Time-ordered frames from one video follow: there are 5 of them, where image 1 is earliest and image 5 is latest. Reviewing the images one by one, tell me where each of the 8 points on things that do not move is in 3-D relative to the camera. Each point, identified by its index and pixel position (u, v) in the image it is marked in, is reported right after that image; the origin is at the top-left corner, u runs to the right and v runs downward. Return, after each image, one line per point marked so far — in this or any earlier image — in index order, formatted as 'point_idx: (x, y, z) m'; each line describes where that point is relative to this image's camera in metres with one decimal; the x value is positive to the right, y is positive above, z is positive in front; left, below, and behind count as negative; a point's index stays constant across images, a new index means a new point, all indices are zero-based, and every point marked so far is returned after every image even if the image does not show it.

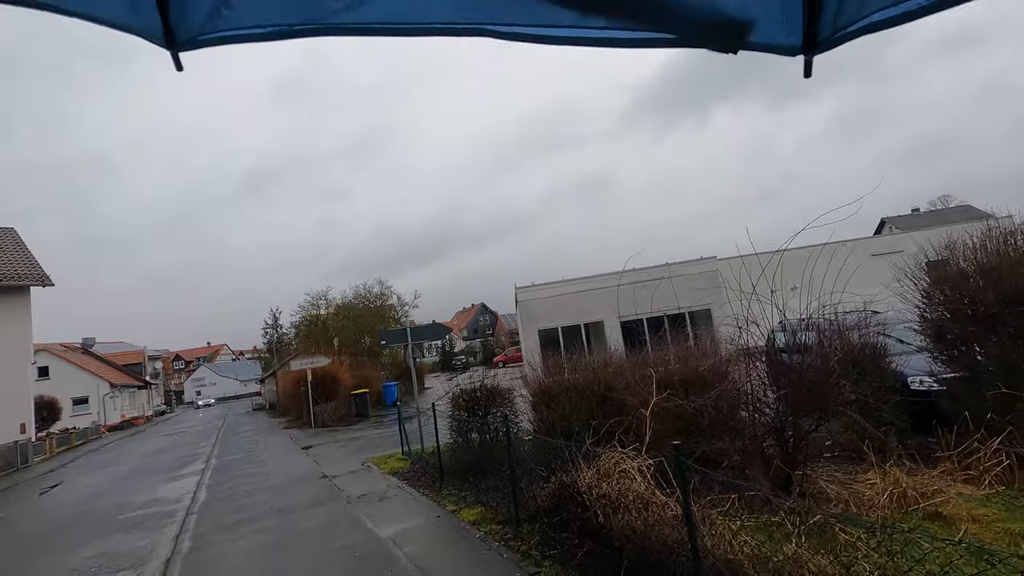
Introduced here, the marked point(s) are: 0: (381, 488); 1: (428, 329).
0: (-1.9, -2.9, +7.7) m
1: (-1.6, -0.8, +10.7) m
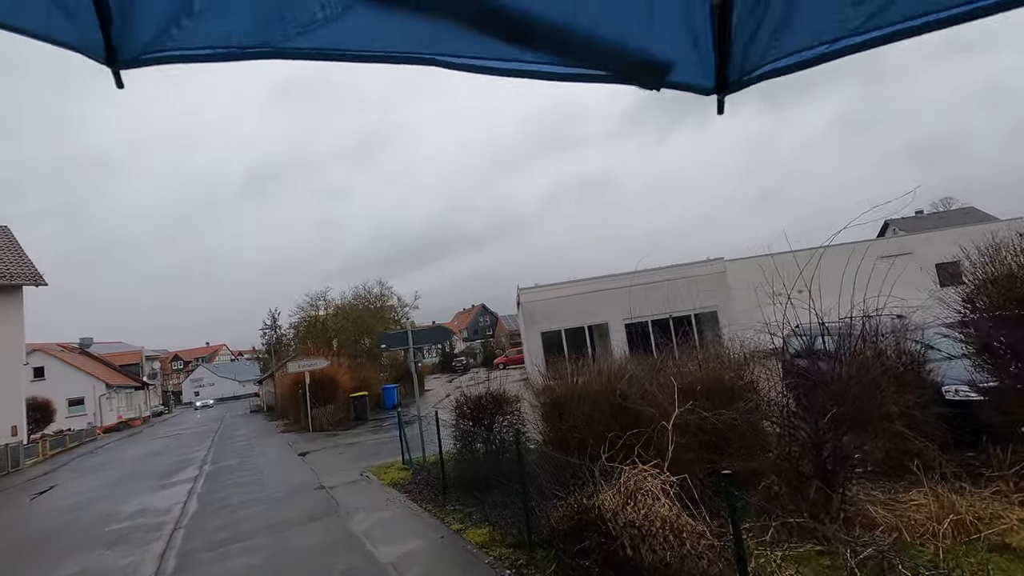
0: (-1.8, -2.9, +7.3) m
1: (-1.5, -0.8, +10.3) m
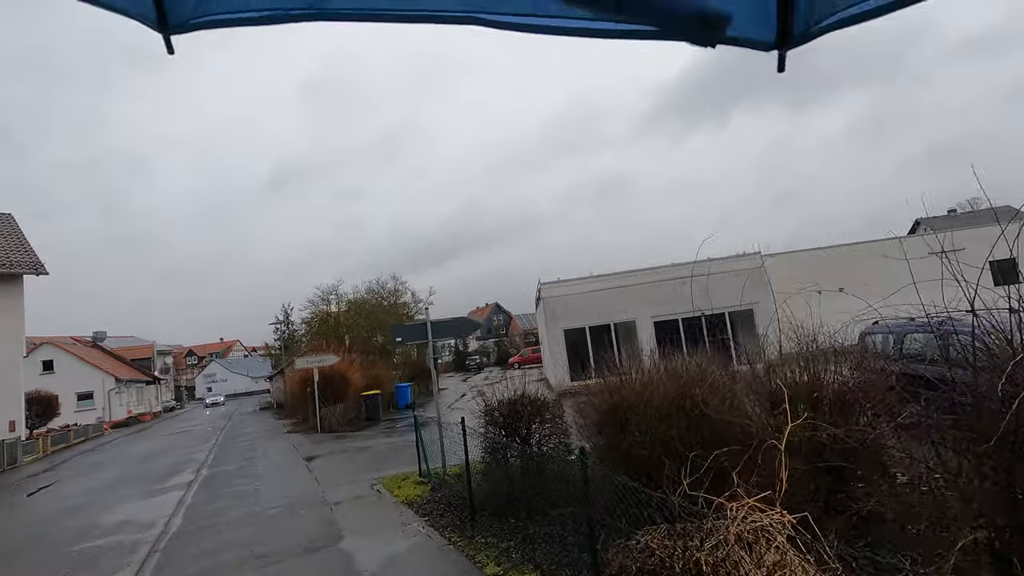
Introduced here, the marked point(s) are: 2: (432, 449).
0: (-1.3, -2.7, +6.1) m
1: (-1.0, -0.6, +9.0) m
2: (-1.2, -2.5, +8.4) m
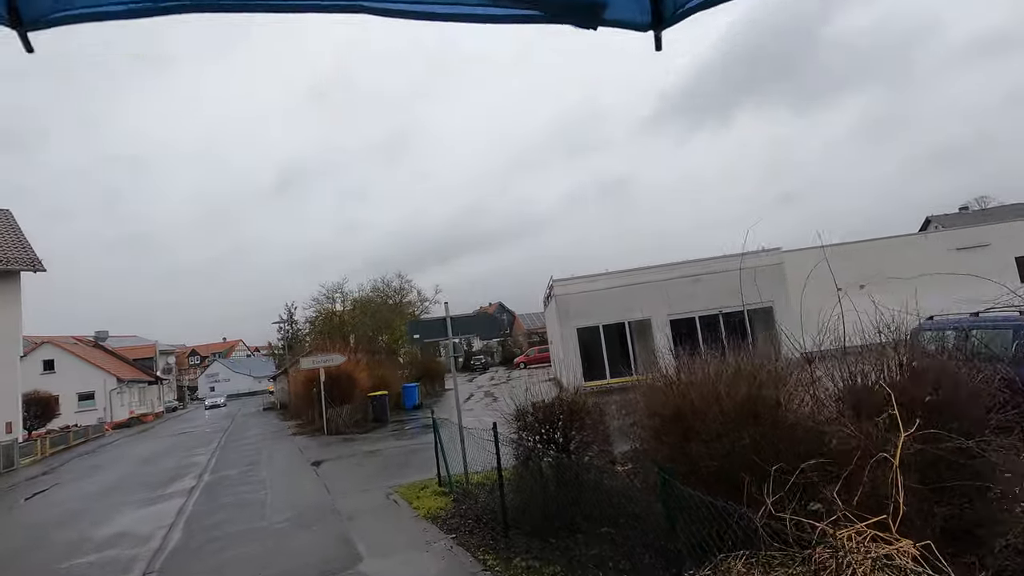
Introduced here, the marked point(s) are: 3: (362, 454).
0: (-1.0, -2.6, +5.4) m
1: (-0.6, -0.5, +8.4) m
2: (-0.9, -2.4, +7.7) m
3: (-3.2, -3.5, +11.4) m
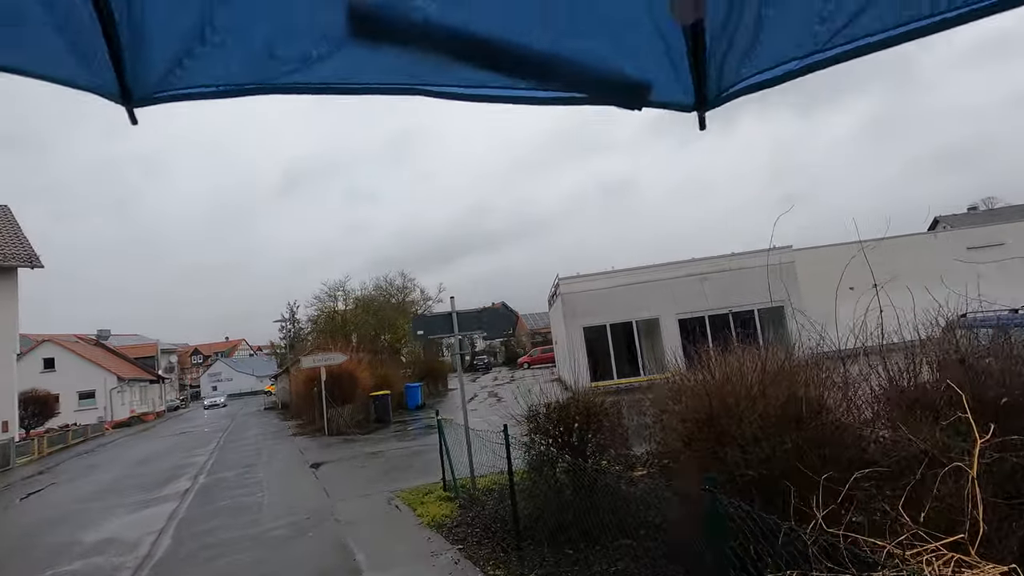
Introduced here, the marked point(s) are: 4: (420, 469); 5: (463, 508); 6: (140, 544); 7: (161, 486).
0: (-0.8, -2.5, +5.0) m
1: (-0.5, -0.4, +8.0) m
2: (-0.7, -2.3, +7.3) m
3: (-3.1, -3.4, +11.0) m
4: (-1.7, -3.2, +9.5) m
5: (-0.5, -2.5, +6.1) m
6: (-4.7, -3.2, +6.8) m
7: (-7.0, -3.9, +10.7) m
